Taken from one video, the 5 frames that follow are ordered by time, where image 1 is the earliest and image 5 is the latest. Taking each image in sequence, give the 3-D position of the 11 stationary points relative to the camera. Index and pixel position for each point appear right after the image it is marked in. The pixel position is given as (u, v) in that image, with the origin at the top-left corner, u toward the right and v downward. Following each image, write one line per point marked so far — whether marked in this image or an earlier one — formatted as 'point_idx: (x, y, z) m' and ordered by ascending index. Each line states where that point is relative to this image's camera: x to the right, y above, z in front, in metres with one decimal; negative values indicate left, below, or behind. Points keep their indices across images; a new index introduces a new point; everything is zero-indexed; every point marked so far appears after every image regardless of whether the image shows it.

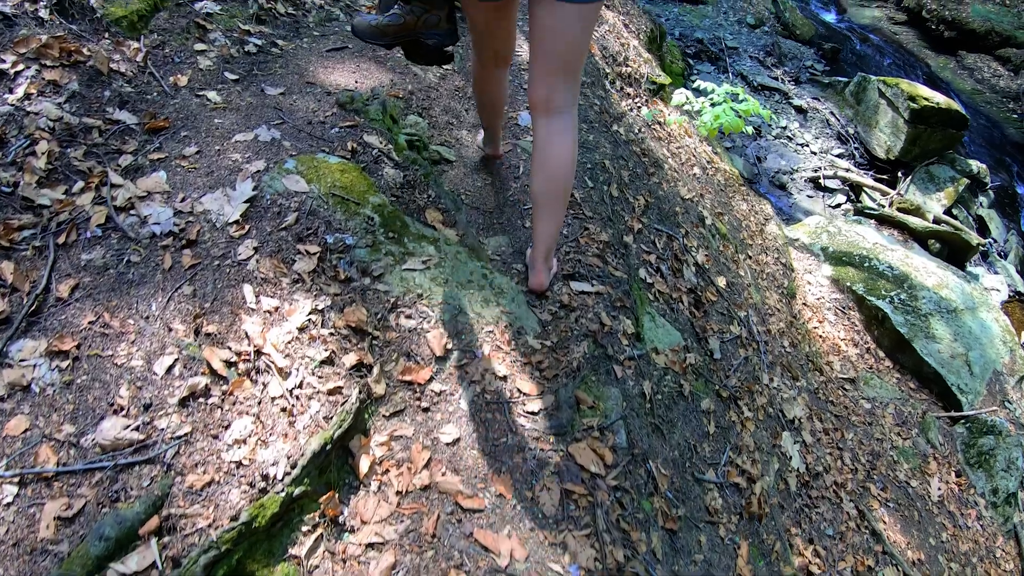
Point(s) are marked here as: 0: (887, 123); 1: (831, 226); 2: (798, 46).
0: (+4.0, +1.8, +9.9) m
1: (+2.8, +0.5, +8.0) m
2: (+3.8, +3.1, +12.1) m
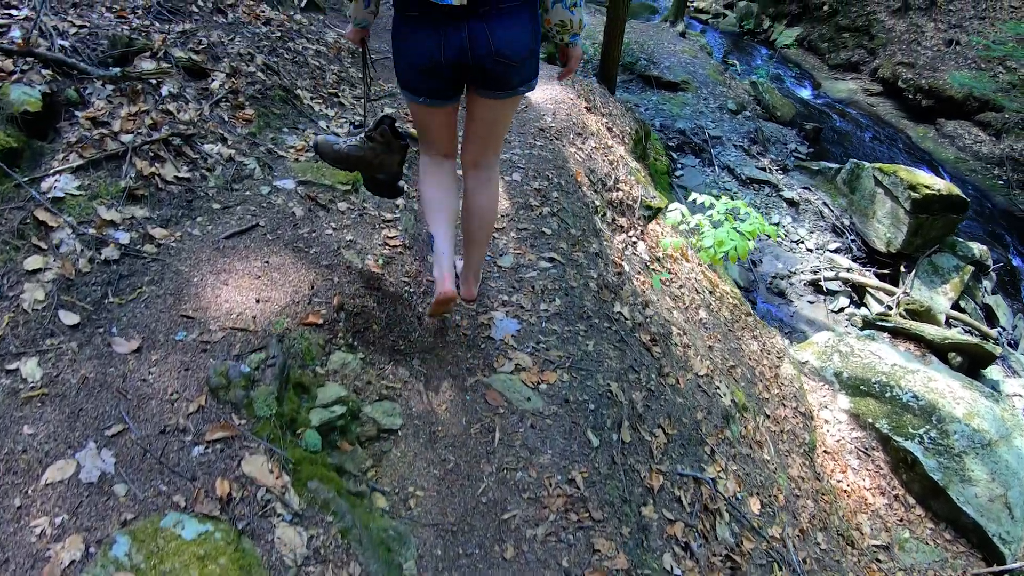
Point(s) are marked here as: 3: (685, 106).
0: (+3.7, +0.8, +9.0) m
1: (+2.6, -0.4, +7.1) m
2: (+3.3, +1.9, +11.3) m
3: (+2.0, +1.9, +10.2) m
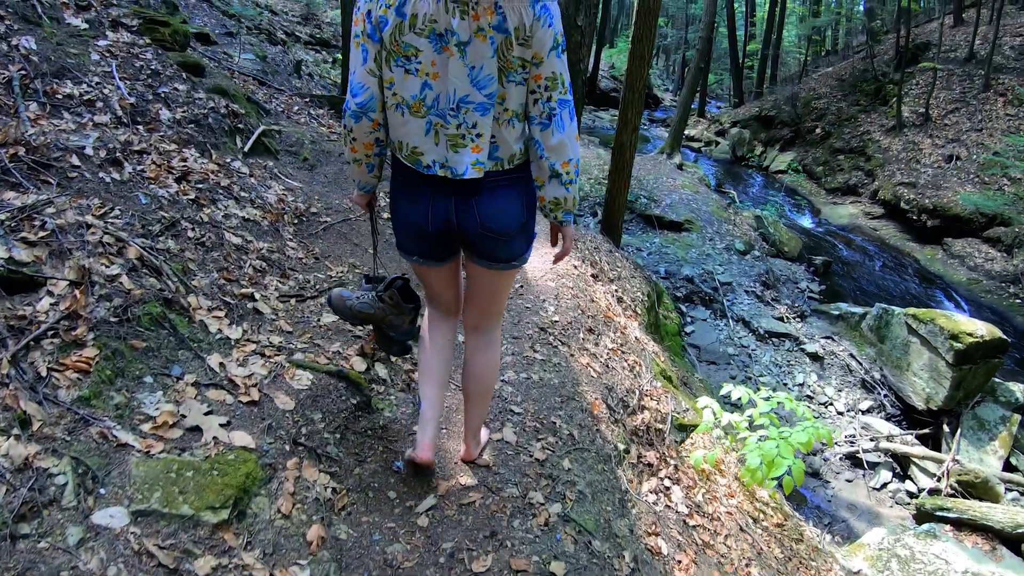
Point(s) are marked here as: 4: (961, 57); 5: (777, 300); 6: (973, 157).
0: (+3.6, -0.7, +7.8) m
1: (+2.5, -1.7, +5.8) m
2: (+3.1, +0.3, +10.2) m
3: (+1.8, +0.4, +9.0) m
4: (+7.7, +3.9, +15.3) m
5: (+2.6, -0.1, +8.8) m
6: (+6.5, +1.9, +12.9) m
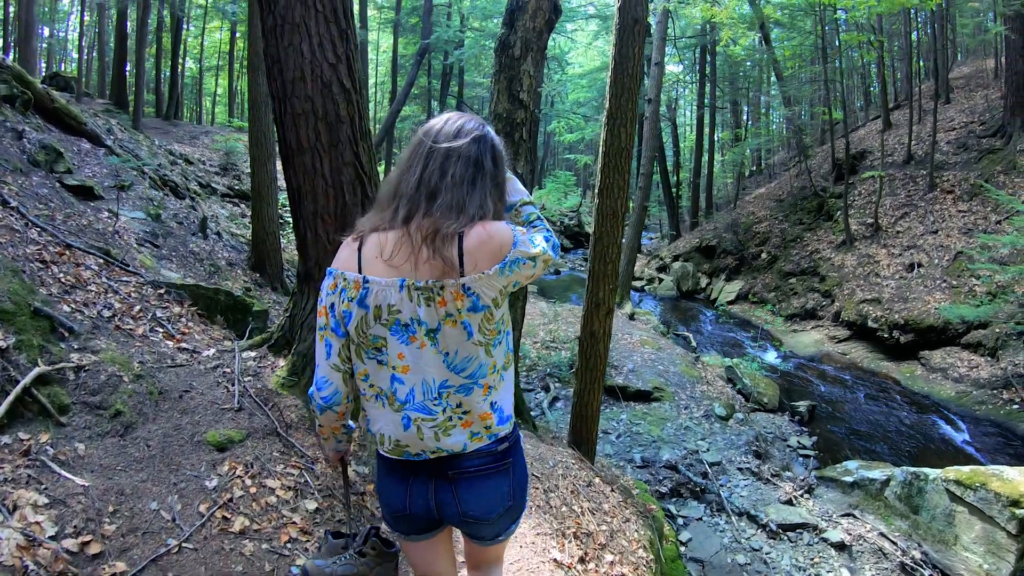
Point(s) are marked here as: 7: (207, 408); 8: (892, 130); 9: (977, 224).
0: (+3.2, -1.8, +6.2) m
1: (+2.4, -2.6, +4.0) m
2: (+2.5, -1.2, +8.6) m
3: (+1.2, -1.1, +7.4) m
4: (+6.2, +2.1, +14.6) m
5: (+2.1, -1.5, +7.1) m
6: (+5.5, +0.3, +11.8) m
7: (-1.2, -0.5, +3.5) m
8: (+6.6, +2.8, +16.0) m
9: (+5.9, +0.8, +11.5) m
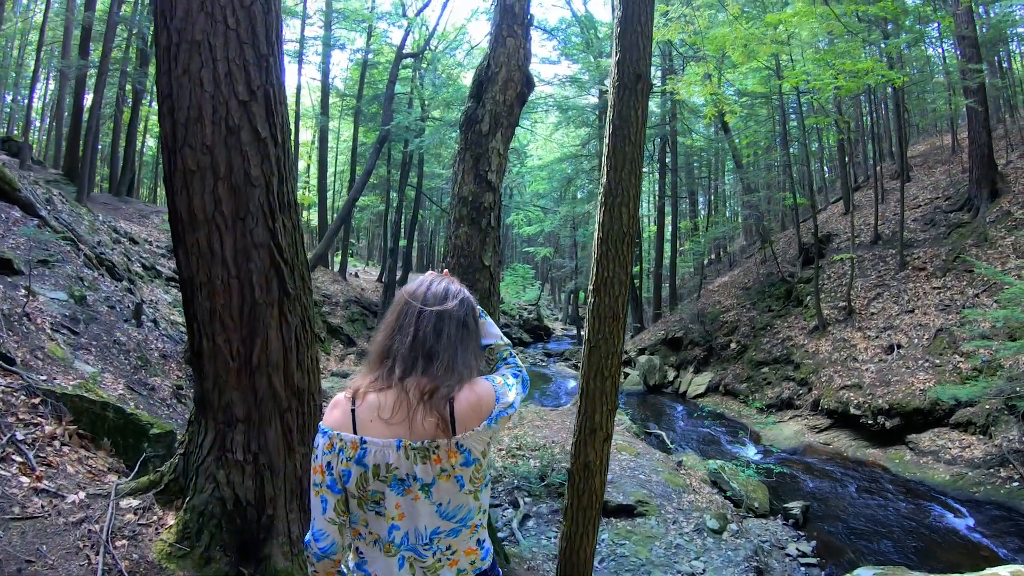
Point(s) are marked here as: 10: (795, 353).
0: (+3.0, -2.3, +5.3) m
1: (+2.4, -2.8, +3.0) m
2: (+2.2, -2.0, +7.8) m
3: (+1.0, -1.8, +6.5) m
4: (+5.4, +0.8, +14.2) m
5: (+1.9, -2.1, +6.2) m
6: (+5.0, -0.7, +11.2) m
7: (-1.3, -0.9, +2.6) m
8: (+5.8, +1.4, +15.7) m
9: (+5.4, -0.1, +11.0) m
10: (+4.0, -0.9, +13.0) m
